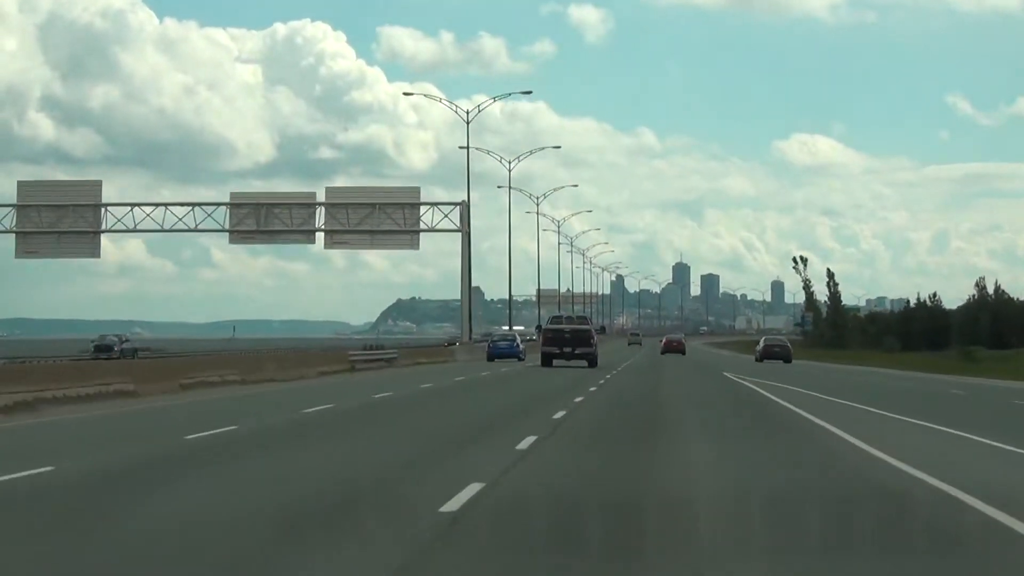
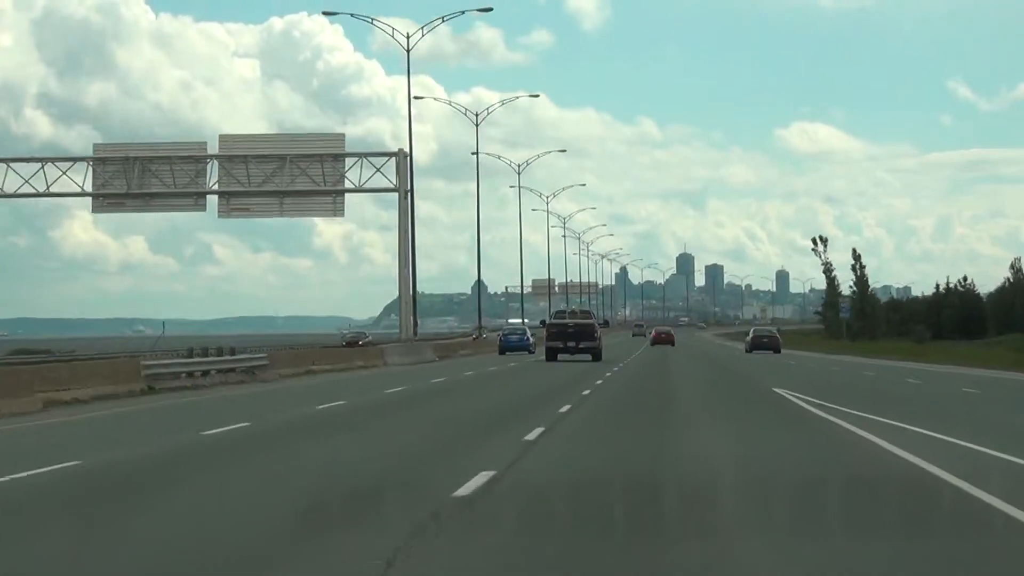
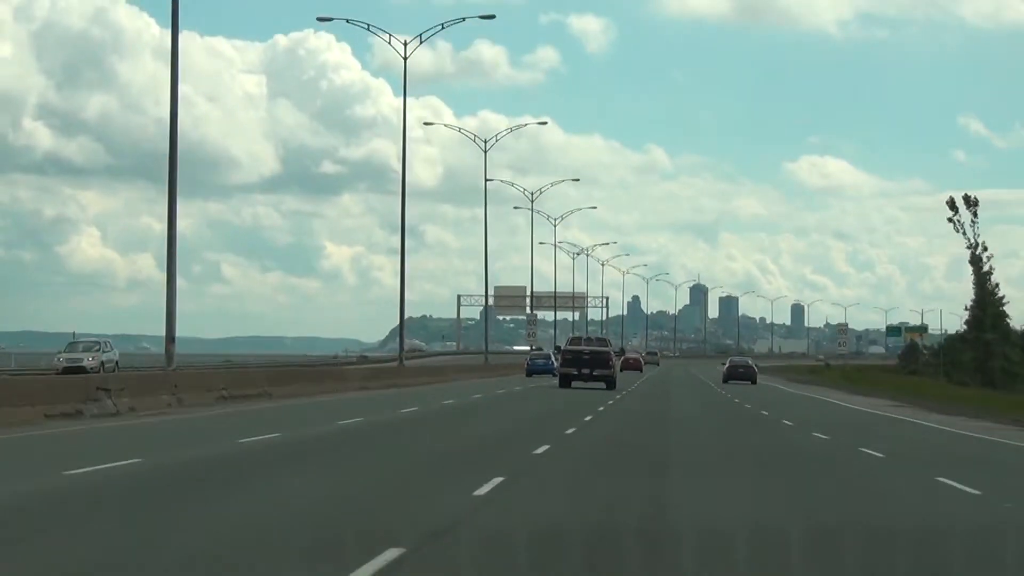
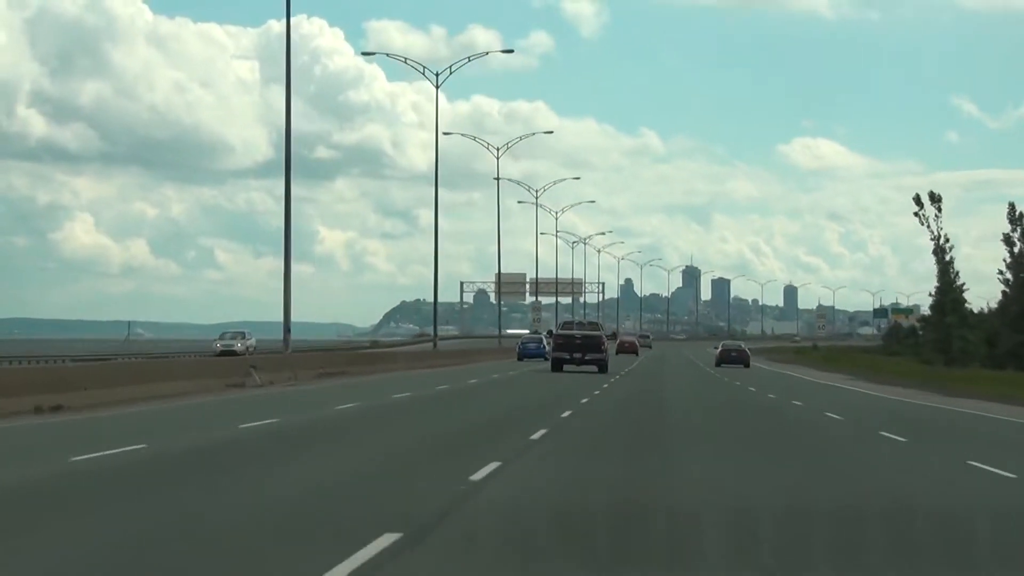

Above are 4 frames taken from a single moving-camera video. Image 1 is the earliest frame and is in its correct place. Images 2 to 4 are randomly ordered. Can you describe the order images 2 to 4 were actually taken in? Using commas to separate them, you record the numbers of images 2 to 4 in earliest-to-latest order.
2, 4, 3
